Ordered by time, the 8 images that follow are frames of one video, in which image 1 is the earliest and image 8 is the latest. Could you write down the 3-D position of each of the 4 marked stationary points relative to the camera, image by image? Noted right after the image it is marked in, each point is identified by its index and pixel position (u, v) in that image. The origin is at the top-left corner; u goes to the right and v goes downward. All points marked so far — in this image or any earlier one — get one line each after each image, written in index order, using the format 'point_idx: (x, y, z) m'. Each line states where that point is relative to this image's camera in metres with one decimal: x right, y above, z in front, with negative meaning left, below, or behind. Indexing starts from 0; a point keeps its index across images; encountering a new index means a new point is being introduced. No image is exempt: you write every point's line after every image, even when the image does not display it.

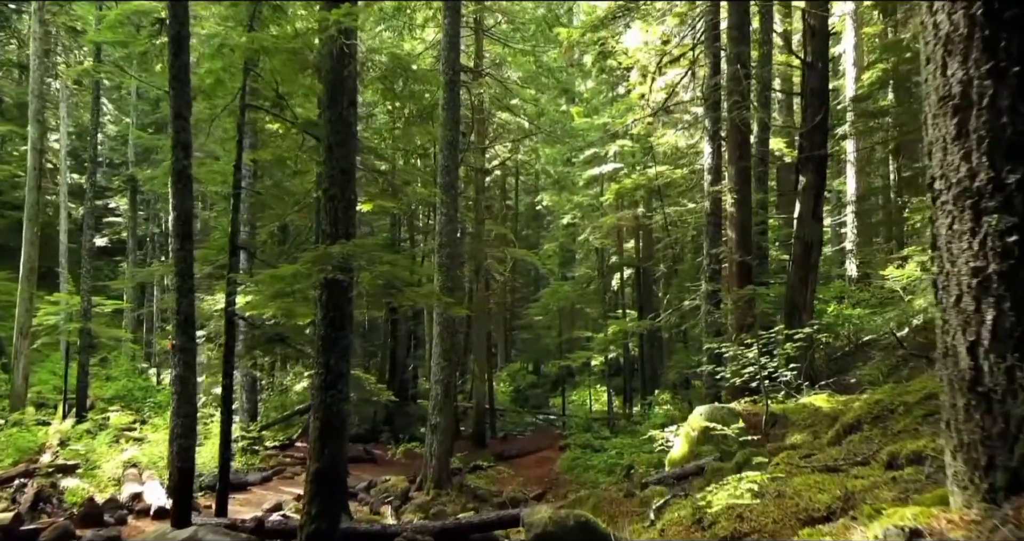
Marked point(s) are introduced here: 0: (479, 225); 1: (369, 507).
0: (-0.8, +1.2, +19.9) m
1: (-2.4, -3.9, +12.1) m
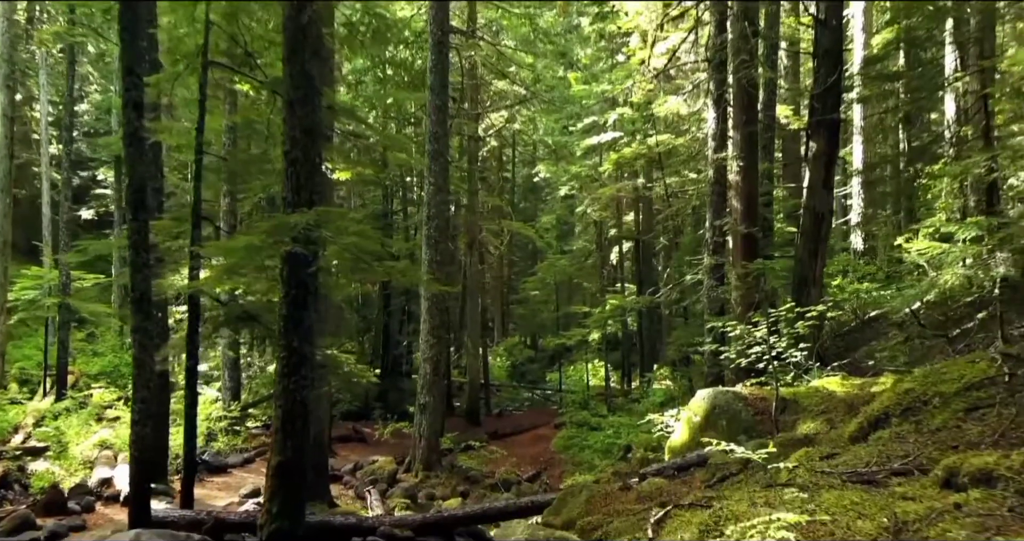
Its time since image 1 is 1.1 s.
0: (-1.0, +1.9, +19.2) m
1: (-2.5, -3.5, +11.5) m
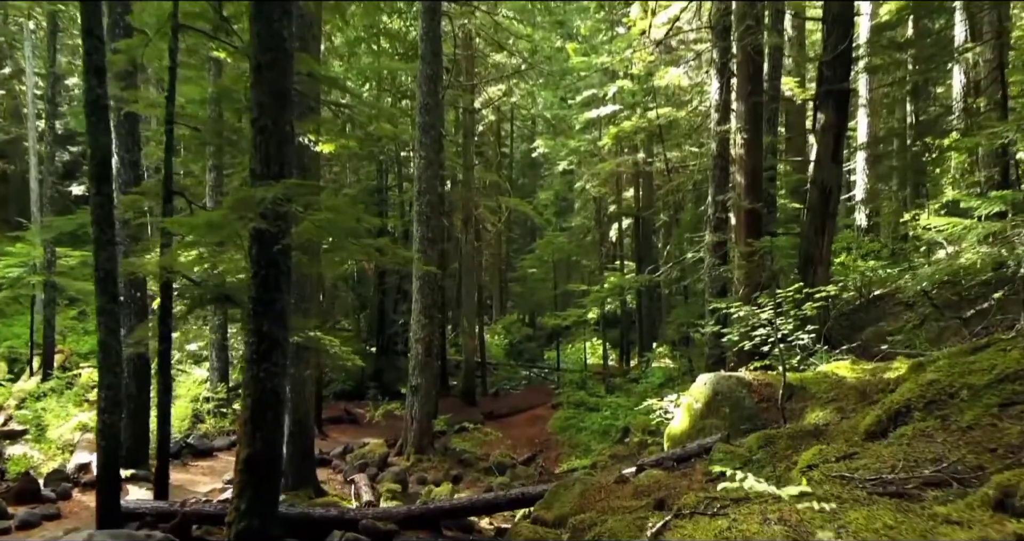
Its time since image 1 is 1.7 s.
0: (-1.1, +2.5, +18.7) m
1: (-2.6, -3.1, +11.2) m
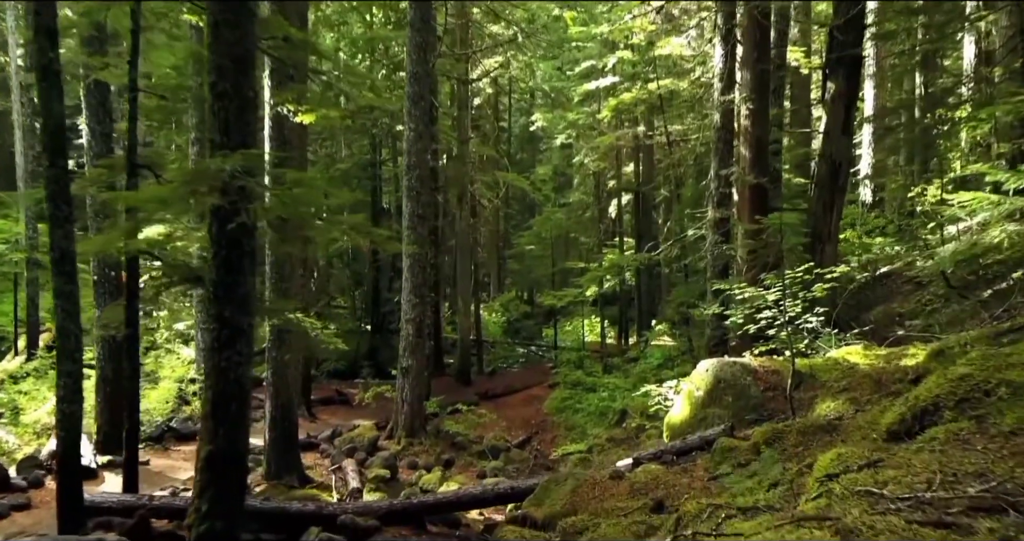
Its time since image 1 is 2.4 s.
0: (-1.2, +3.1, +18.1) m
1: (-2.7, -2.8, +10.8) m
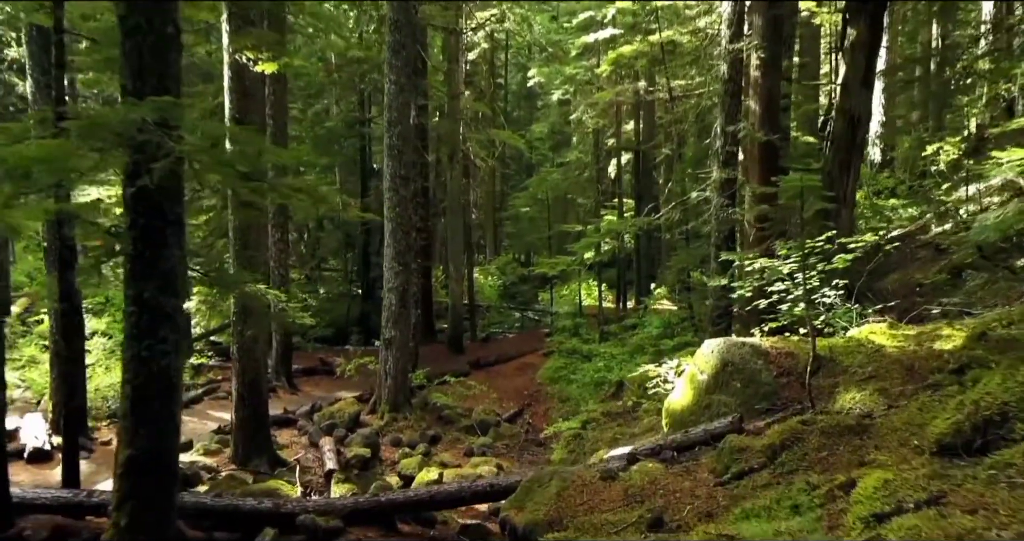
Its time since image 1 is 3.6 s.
0: (-1.3, +3.9, +17.1) m
1: (-2.8, -2.3, +10.2) m
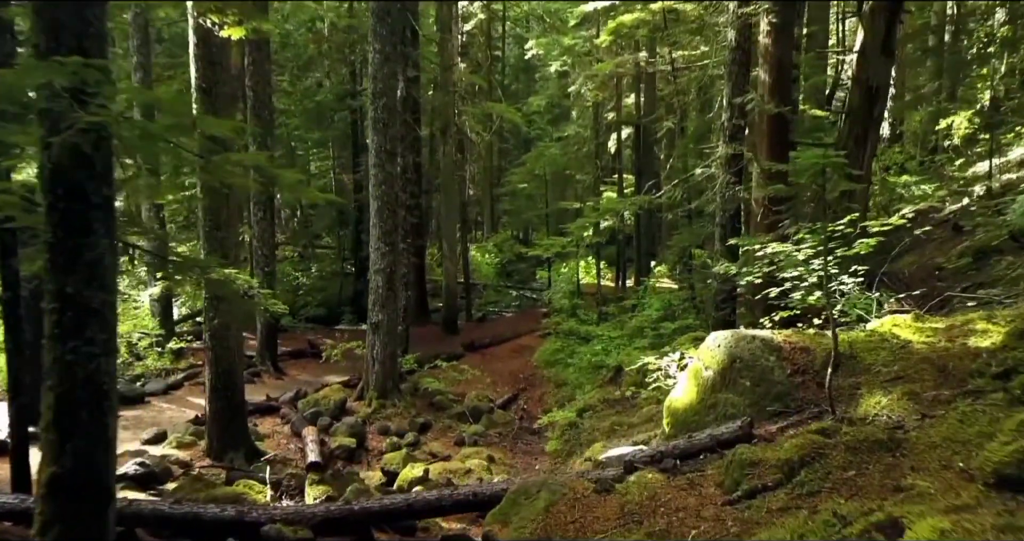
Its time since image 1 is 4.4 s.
0: (-1.4, +4.4, +16.4) m
1: (-2.9, -2.1, +9.7) m
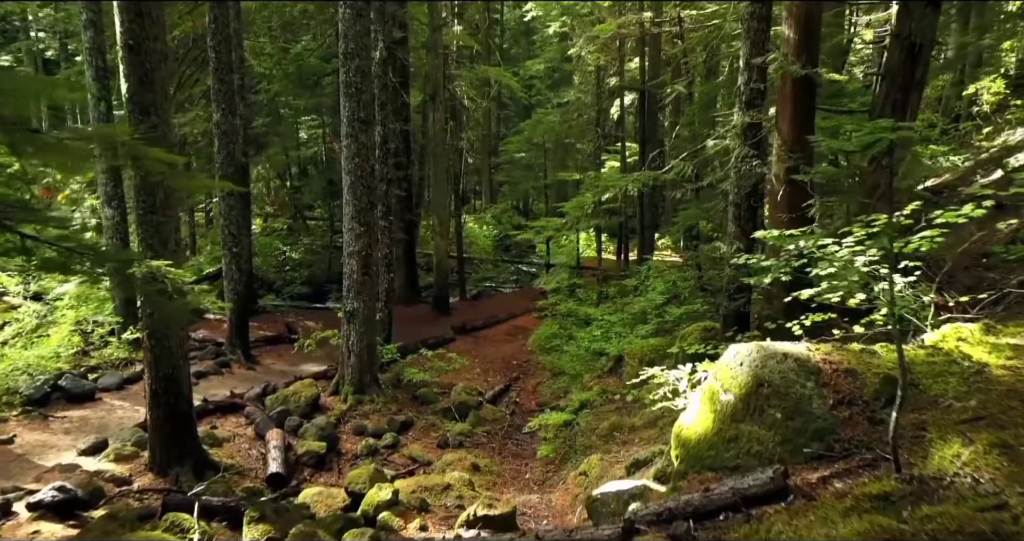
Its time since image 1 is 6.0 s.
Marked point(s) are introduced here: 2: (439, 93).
0: (-1.5, +4.9, +15.2) m
1: (-3.1, -1.9, +8.8) m
2: (-1.6, +3.9, +16.2) m
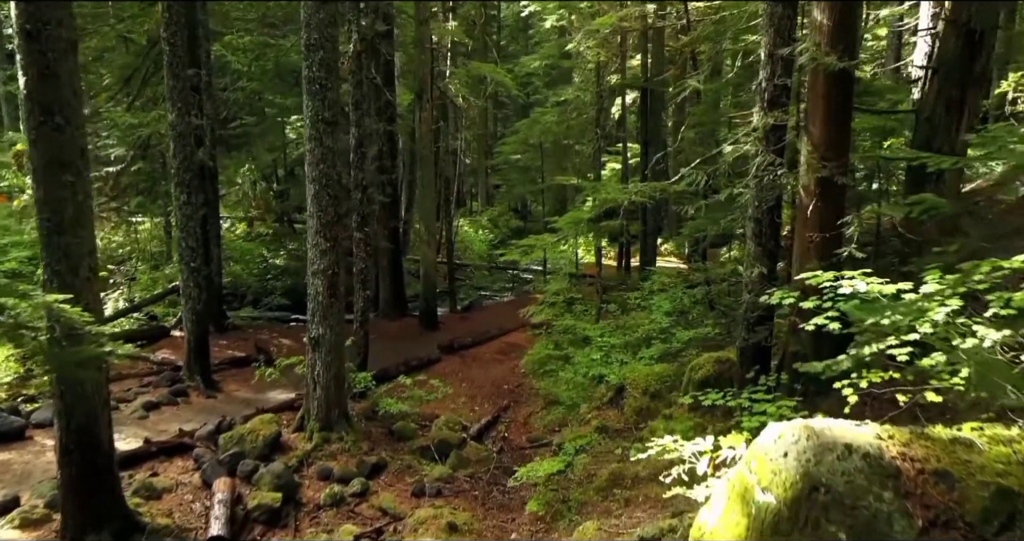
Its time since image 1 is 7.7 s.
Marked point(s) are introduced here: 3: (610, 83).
0: (-1.7, +4.6, +14.1) m
1: (-3.2, -2.1, +7.6) m
2: (-1.7, +3.6, +15.0) m
3: (+2.4, +4.5, +17.7) m
